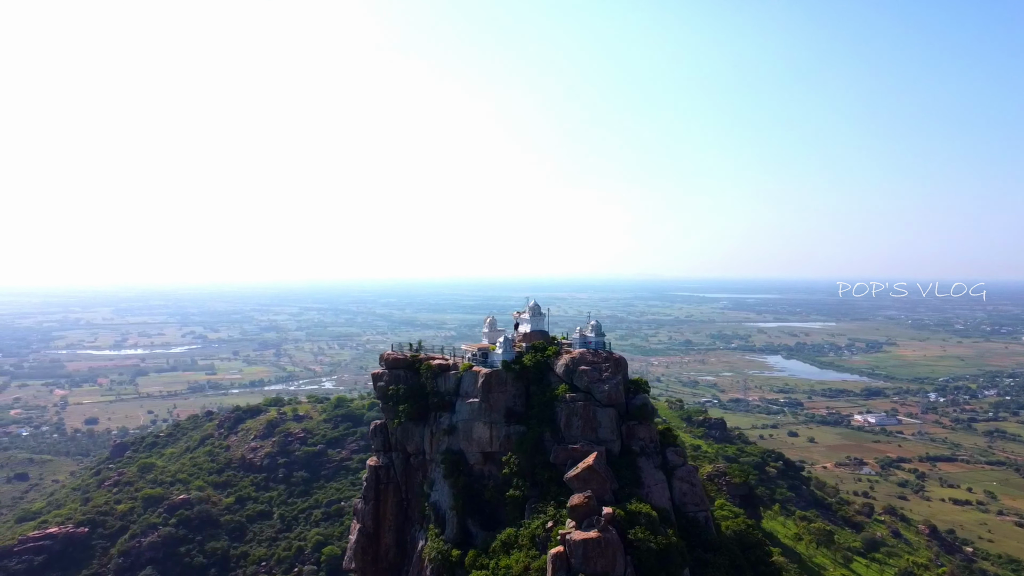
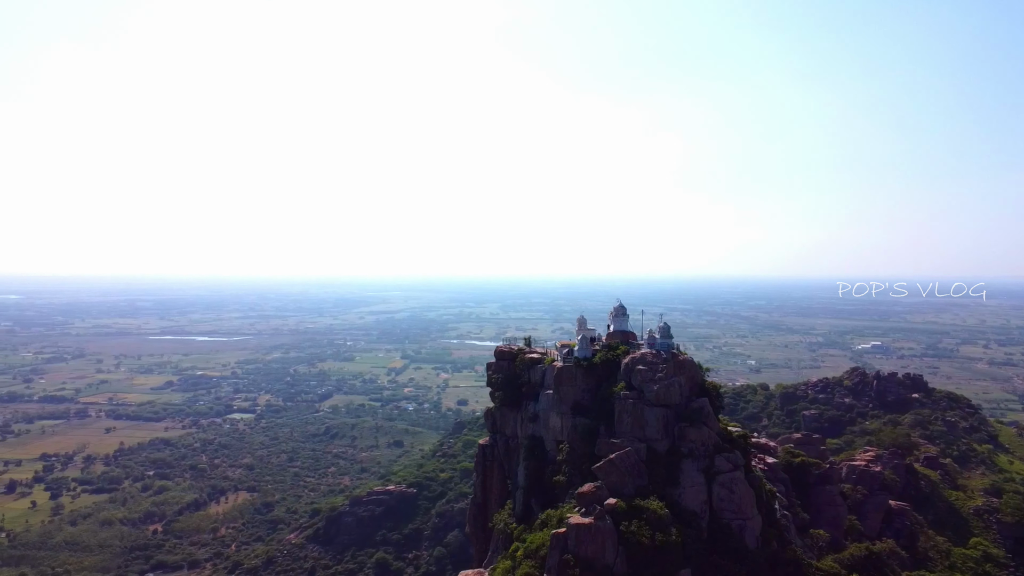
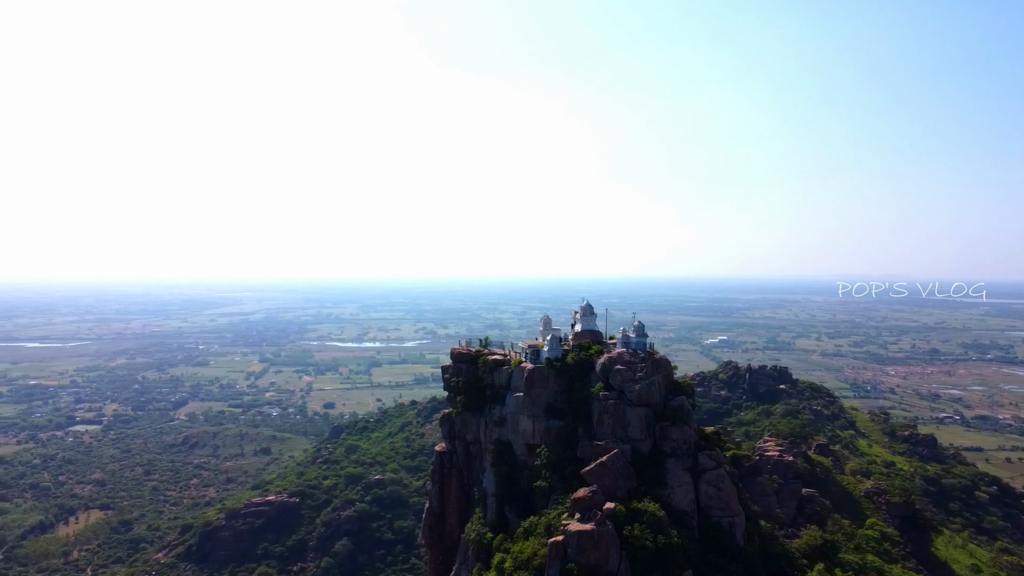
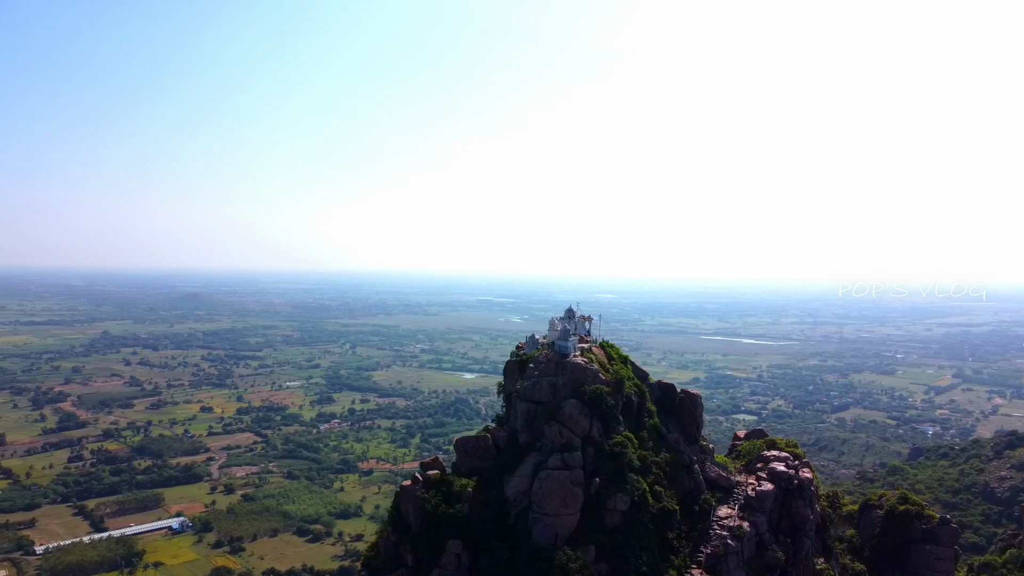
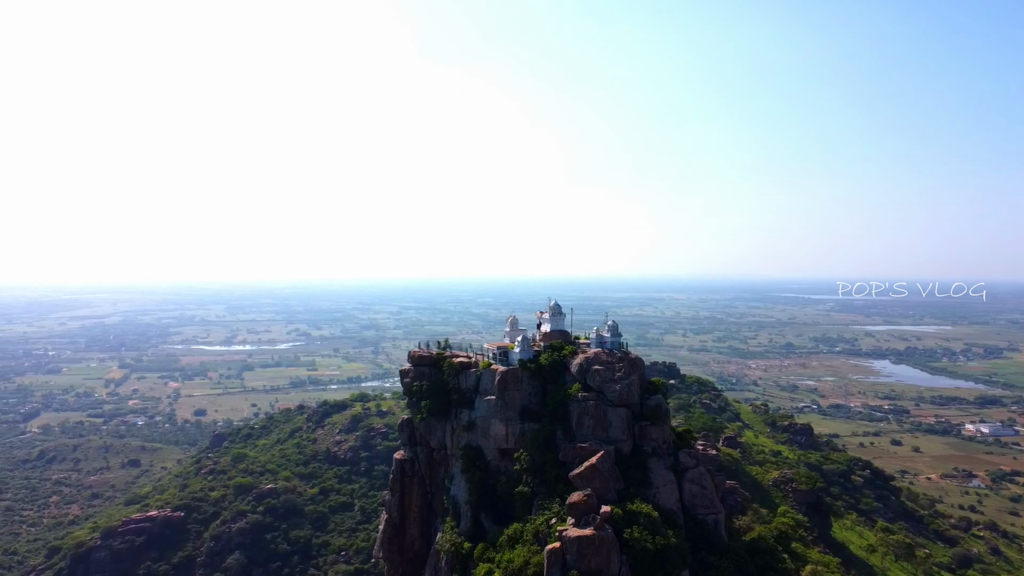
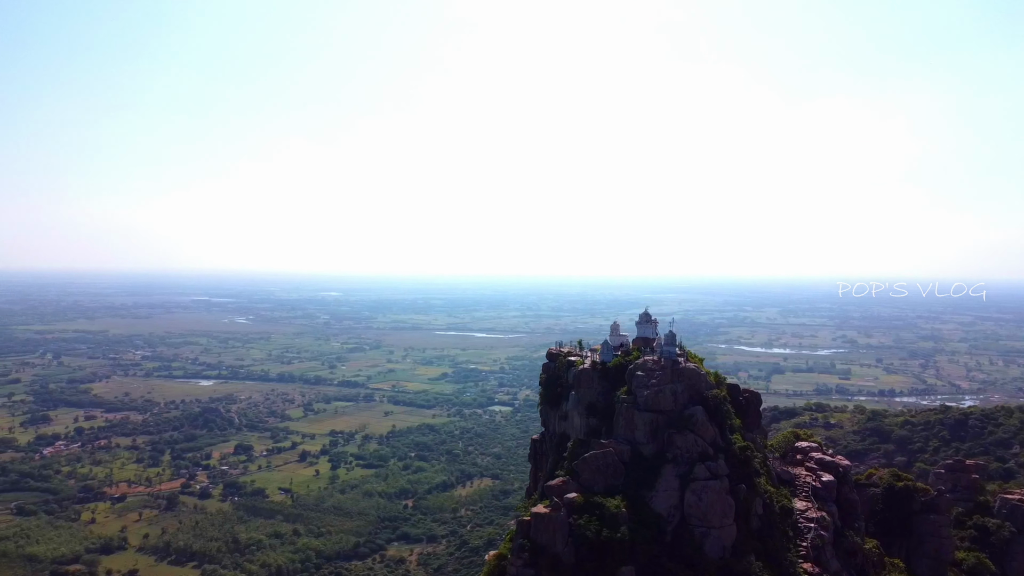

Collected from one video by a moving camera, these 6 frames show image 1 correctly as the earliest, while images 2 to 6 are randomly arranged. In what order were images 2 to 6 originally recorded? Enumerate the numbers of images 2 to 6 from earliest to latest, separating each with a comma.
5, 3, 2, 6, 4
